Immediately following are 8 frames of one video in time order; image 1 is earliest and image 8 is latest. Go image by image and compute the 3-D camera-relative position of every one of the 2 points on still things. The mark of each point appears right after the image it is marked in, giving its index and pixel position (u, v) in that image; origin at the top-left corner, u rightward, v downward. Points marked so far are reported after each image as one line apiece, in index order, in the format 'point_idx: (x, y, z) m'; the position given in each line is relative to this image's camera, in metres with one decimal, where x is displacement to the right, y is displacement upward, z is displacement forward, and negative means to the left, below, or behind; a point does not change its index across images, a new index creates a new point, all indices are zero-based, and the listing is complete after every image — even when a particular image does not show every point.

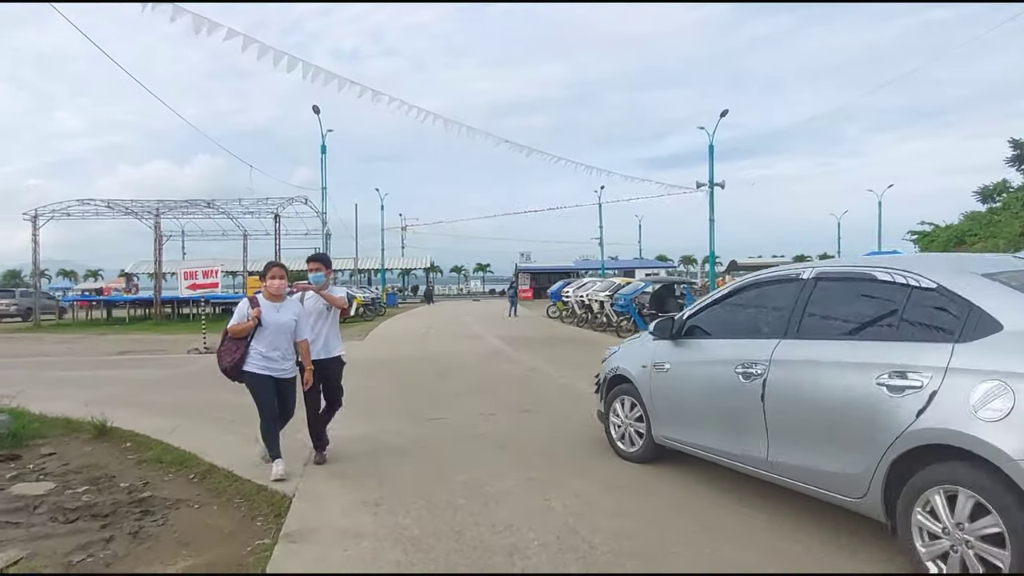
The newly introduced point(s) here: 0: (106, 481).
0: (-4.0, -1.9, +7.2) m
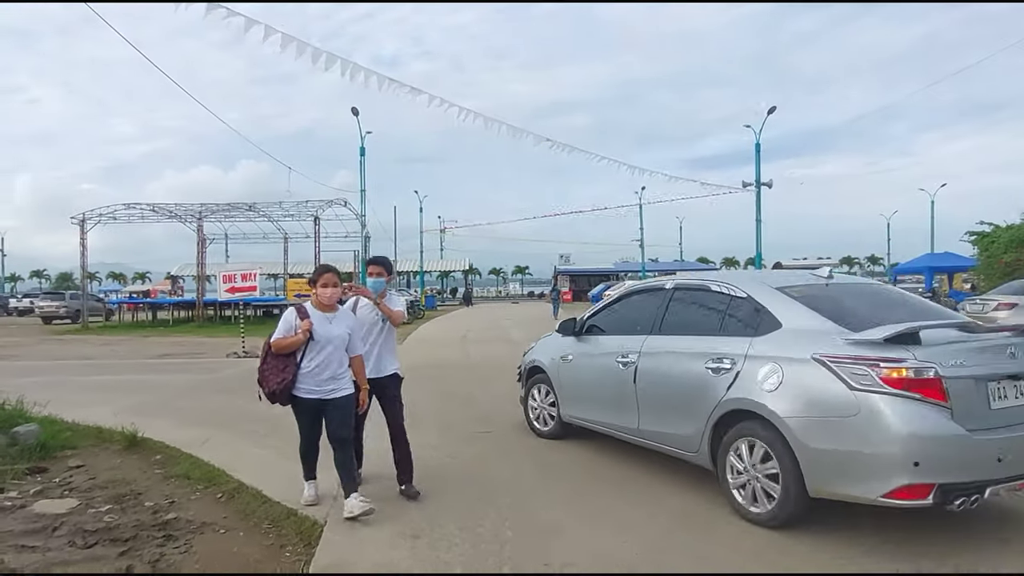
0: (-3.5, -2.0, +6.8) m
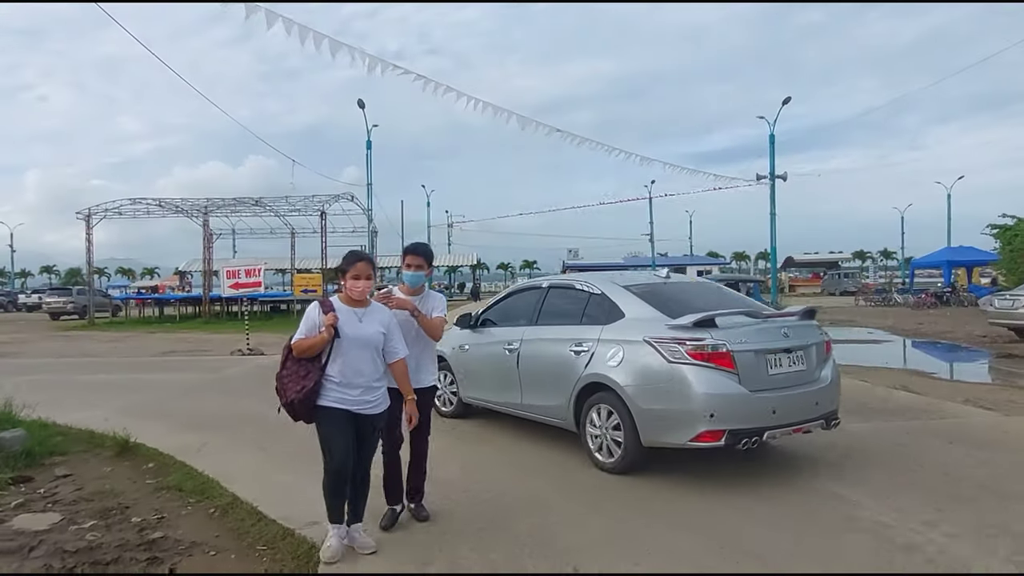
0: (-3.4, -1.9, +6.2) m
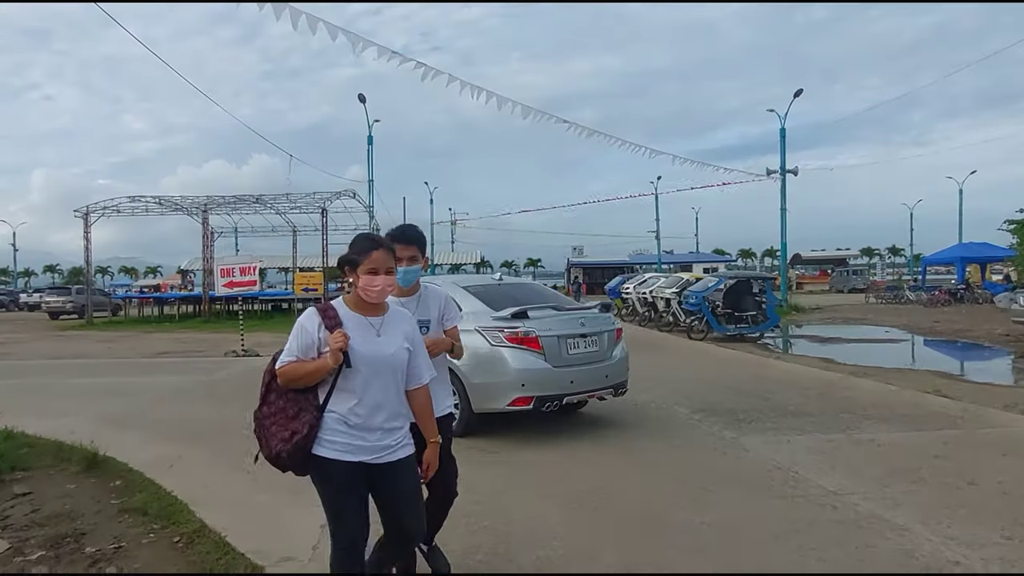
0: (-3.3, -1.9, +5.5) m
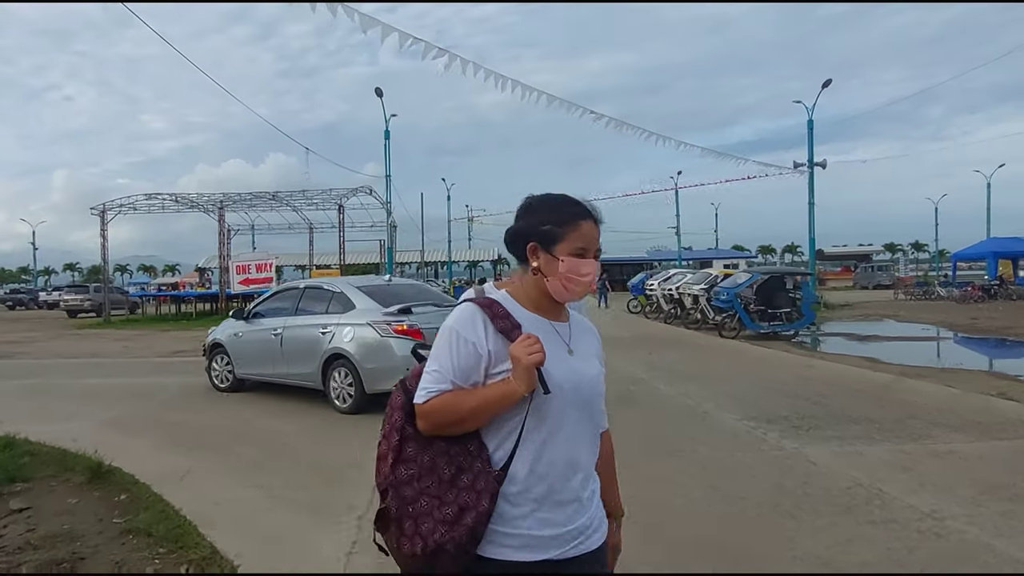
0: (-3.0, -1.9, +4.9) m
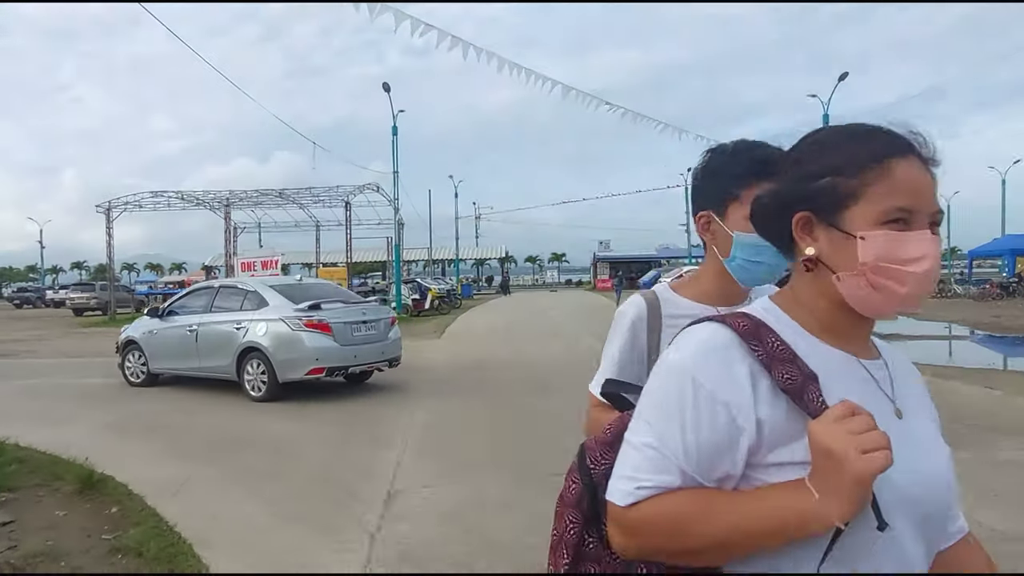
0: (-2.8, -1.9, +4.4) m
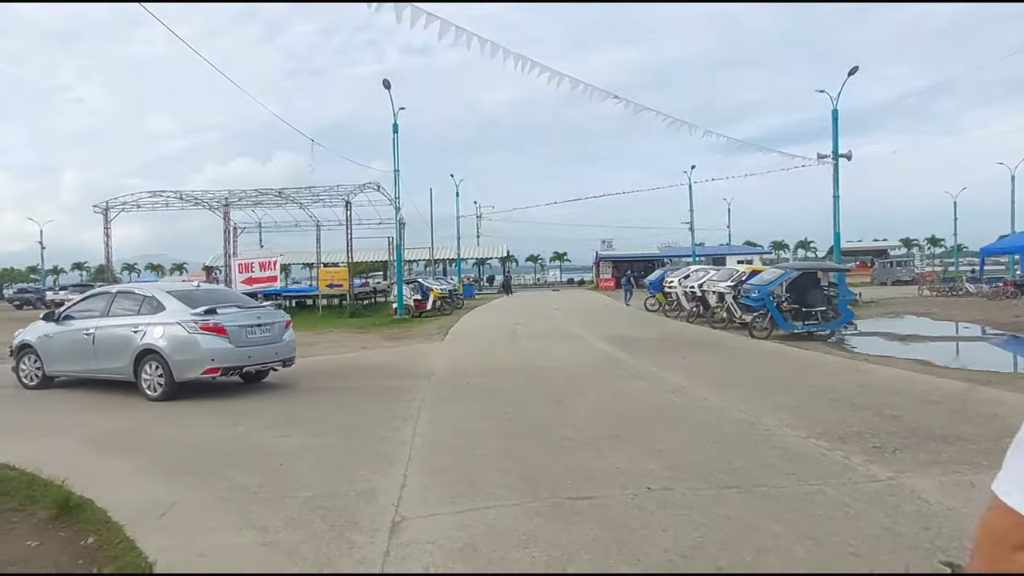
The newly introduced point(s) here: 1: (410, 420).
0: (-2.7, -1.9, +3.9) m
1: (-1.2, -1.6, +8.9) m
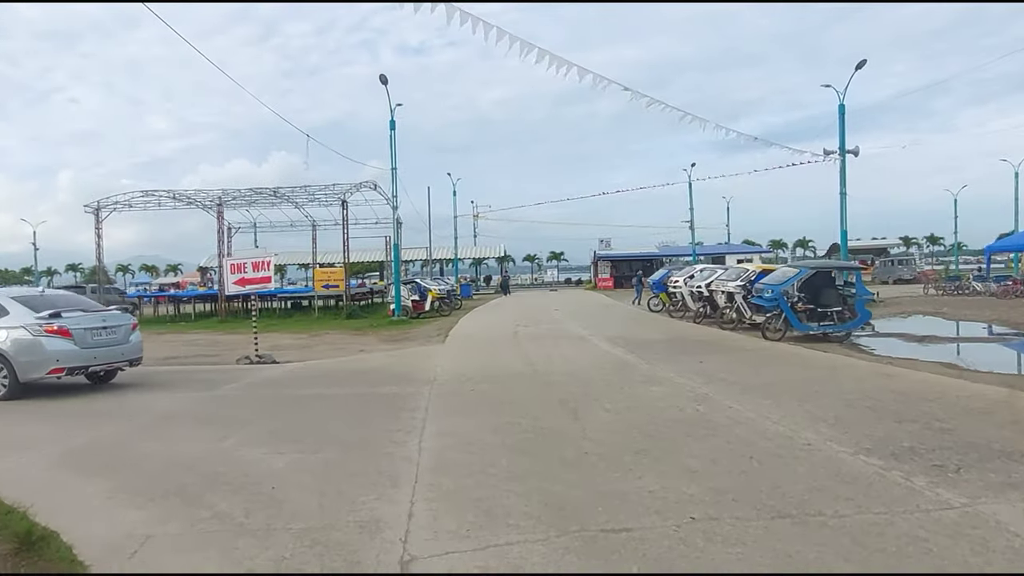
0: (-2.5, -1.9, +3.2) m
1: (-1.1, -1.6, +8.2) m
